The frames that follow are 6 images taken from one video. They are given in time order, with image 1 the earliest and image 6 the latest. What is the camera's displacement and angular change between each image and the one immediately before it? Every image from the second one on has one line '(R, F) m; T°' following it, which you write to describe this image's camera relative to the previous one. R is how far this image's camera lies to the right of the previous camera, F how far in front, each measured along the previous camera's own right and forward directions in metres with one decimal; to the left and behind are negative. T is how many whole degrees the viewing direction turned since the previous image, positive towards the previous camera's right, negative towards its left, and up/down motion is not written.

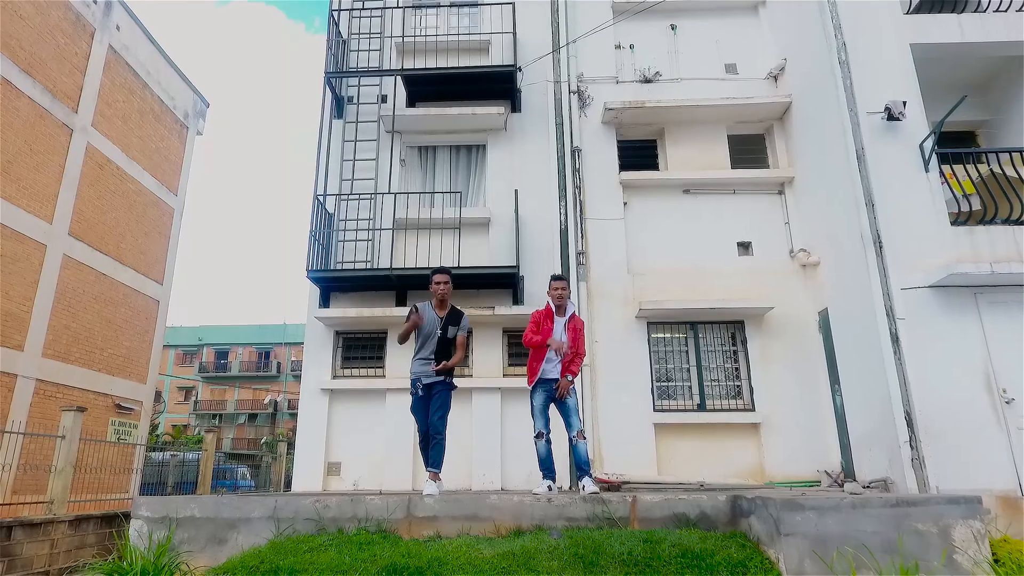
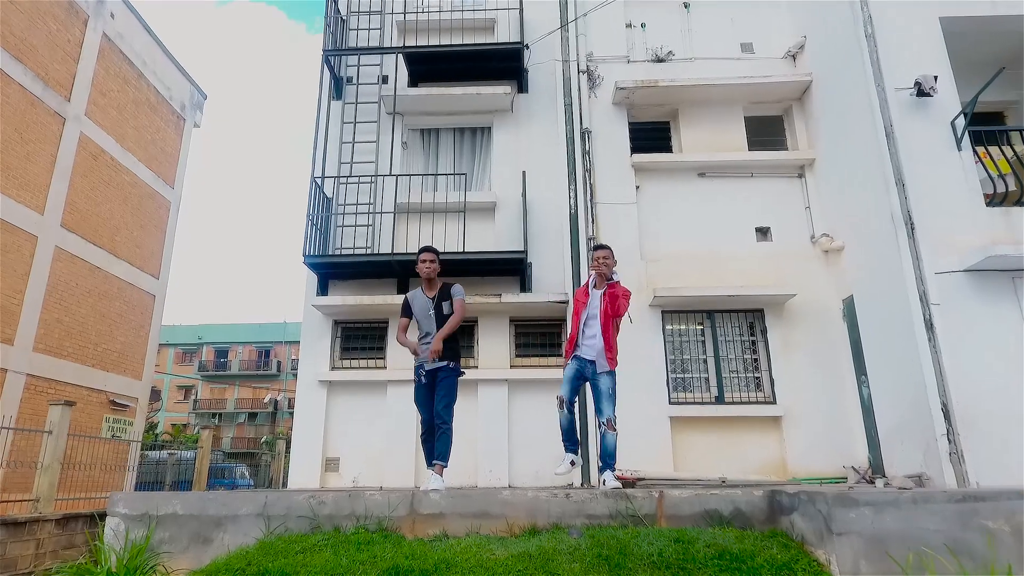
(-0.1, +0.4) m; 0°
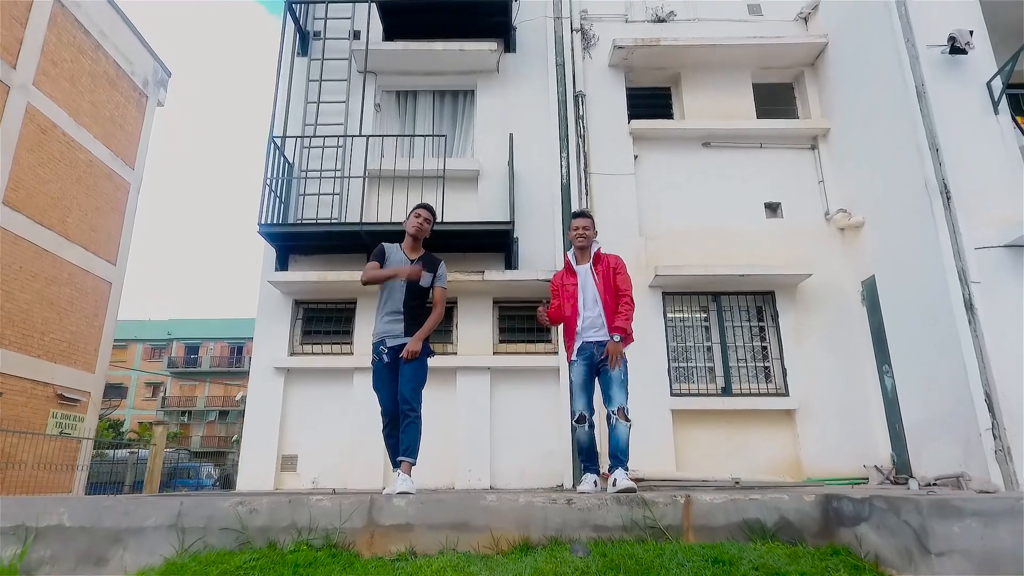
(0.0, +0.8) m; +2°
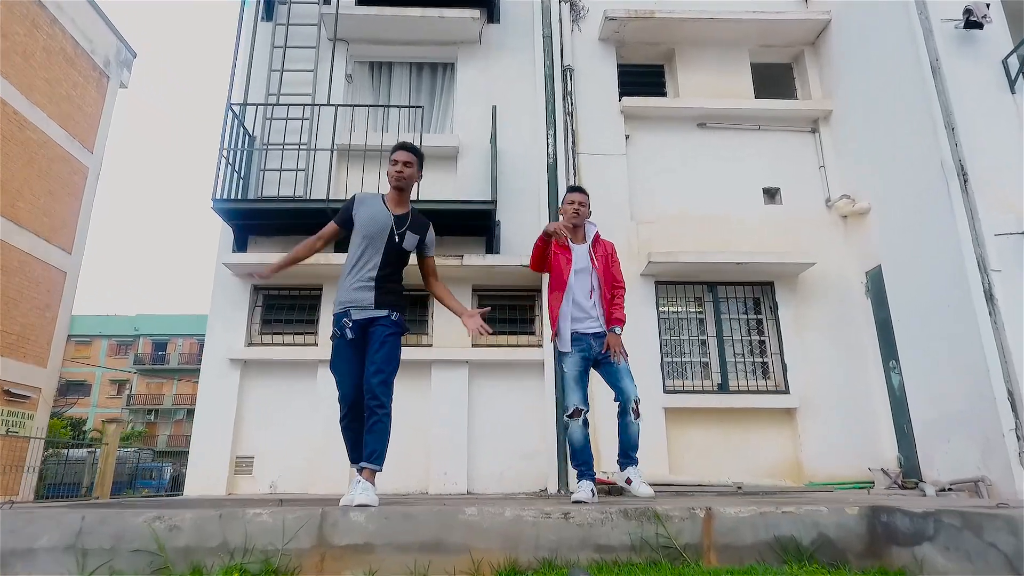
(0.0, +0.6) m; +2°
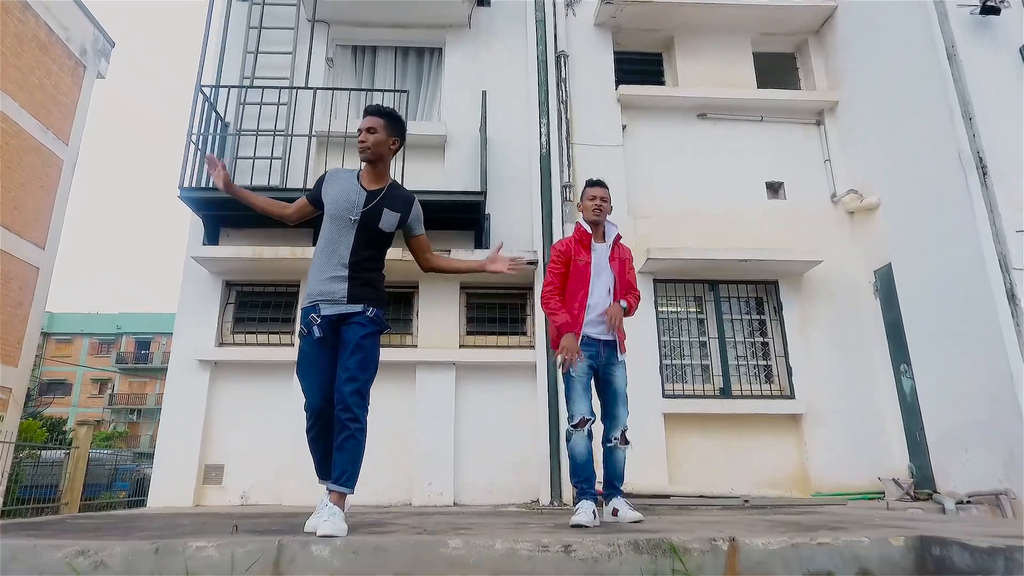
(0.0, +0.4) m; +1°
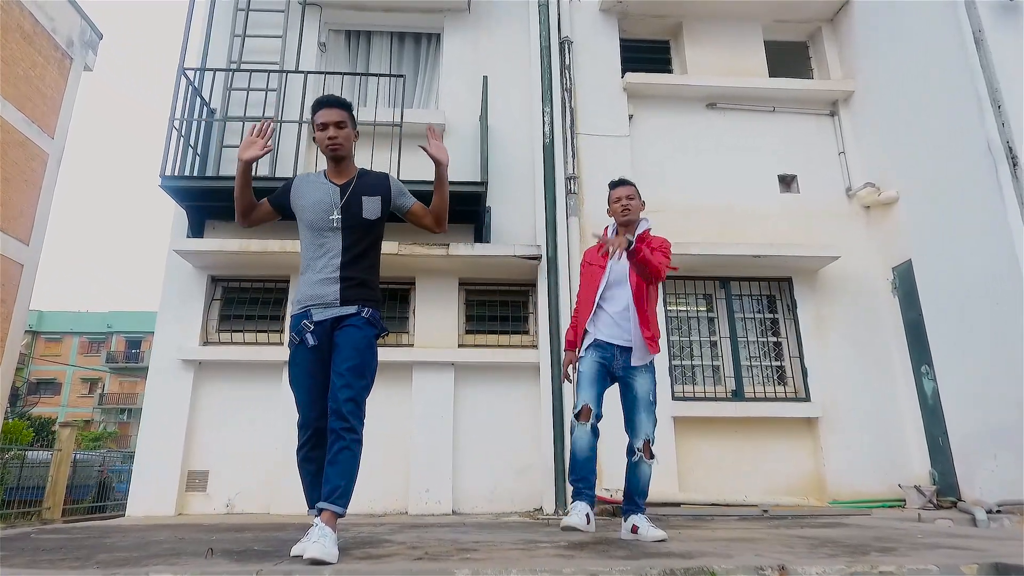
(-0.1, +0.3) m; +1°
